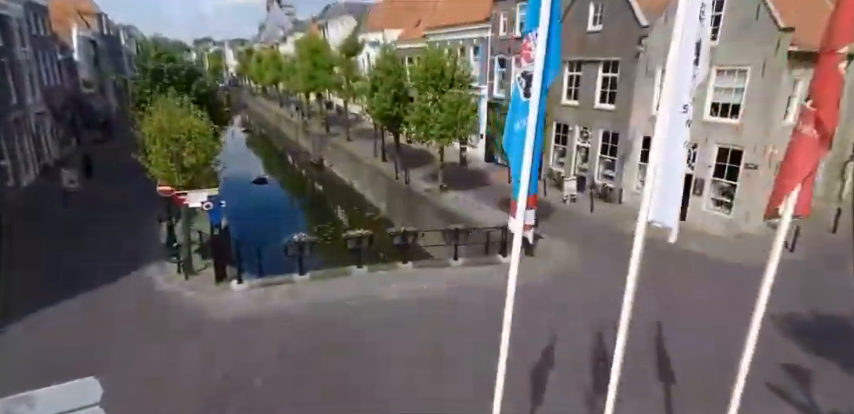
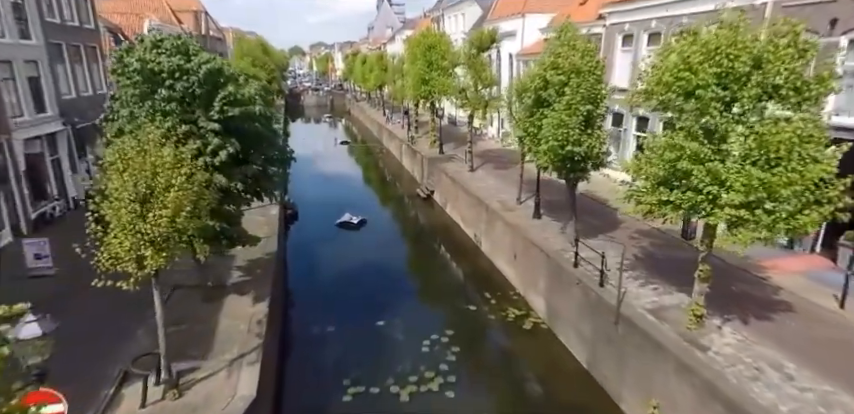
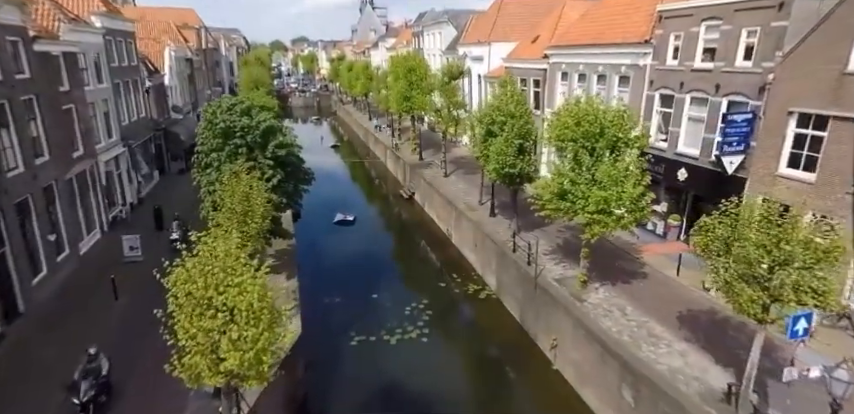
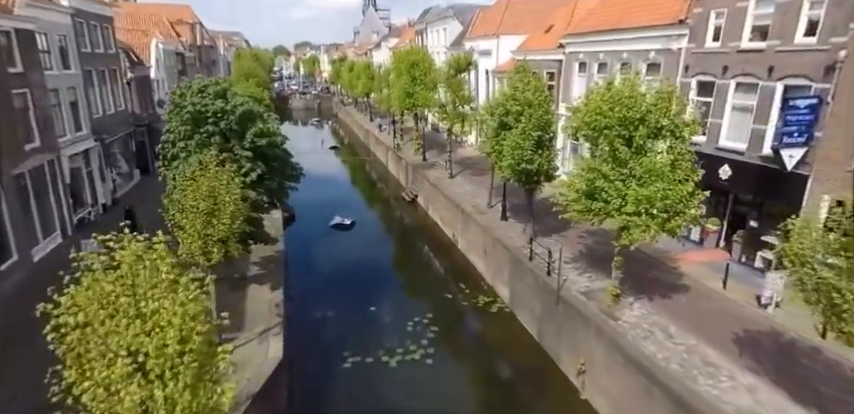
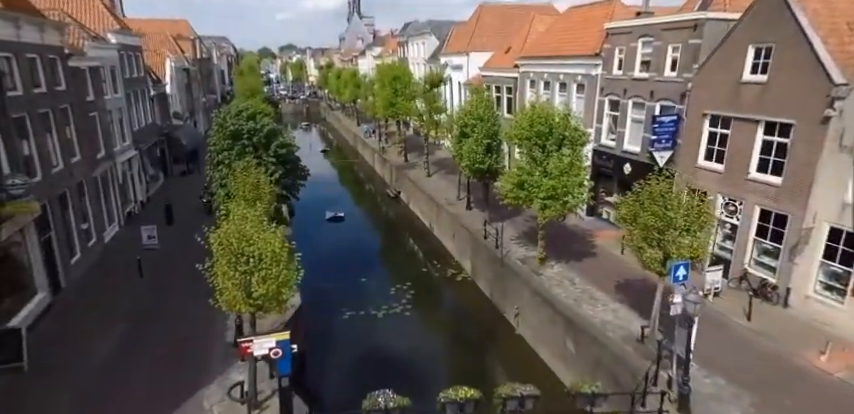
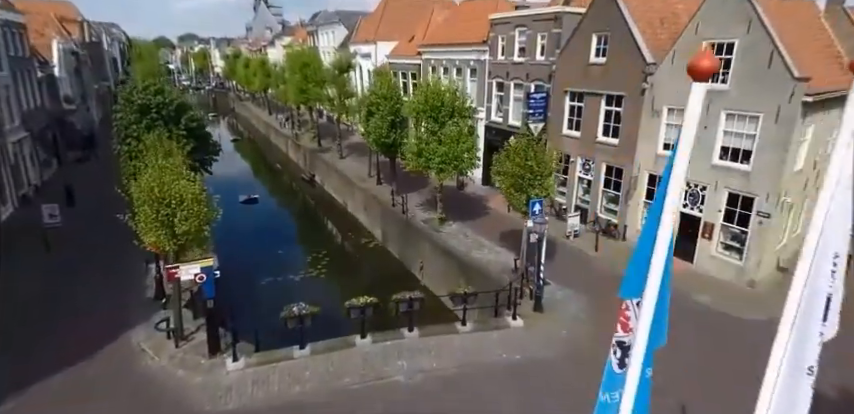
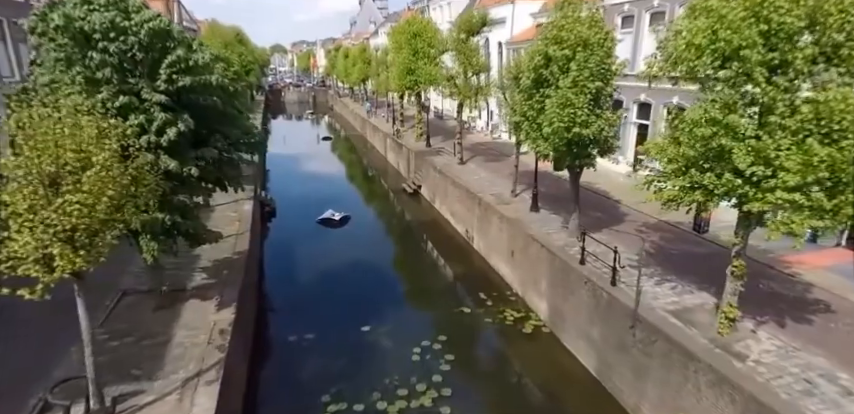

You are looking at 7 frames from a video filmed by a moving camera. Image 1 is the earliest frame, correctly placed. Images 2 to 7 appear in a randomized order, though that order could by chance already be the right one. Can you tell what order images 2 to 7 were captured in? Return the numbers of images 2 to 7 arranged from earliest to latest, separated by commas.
6, 5, 3, 4, 2, 7
